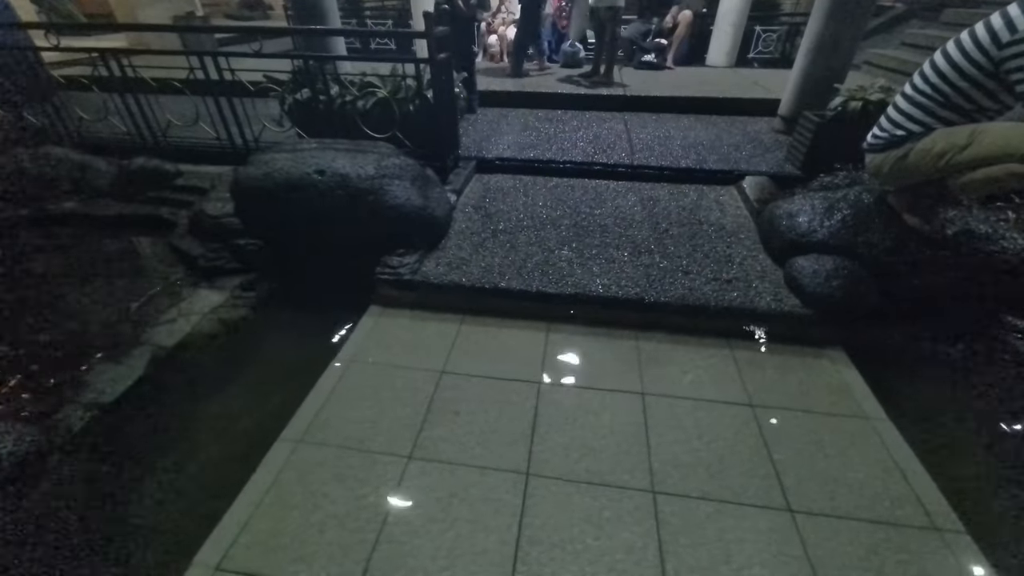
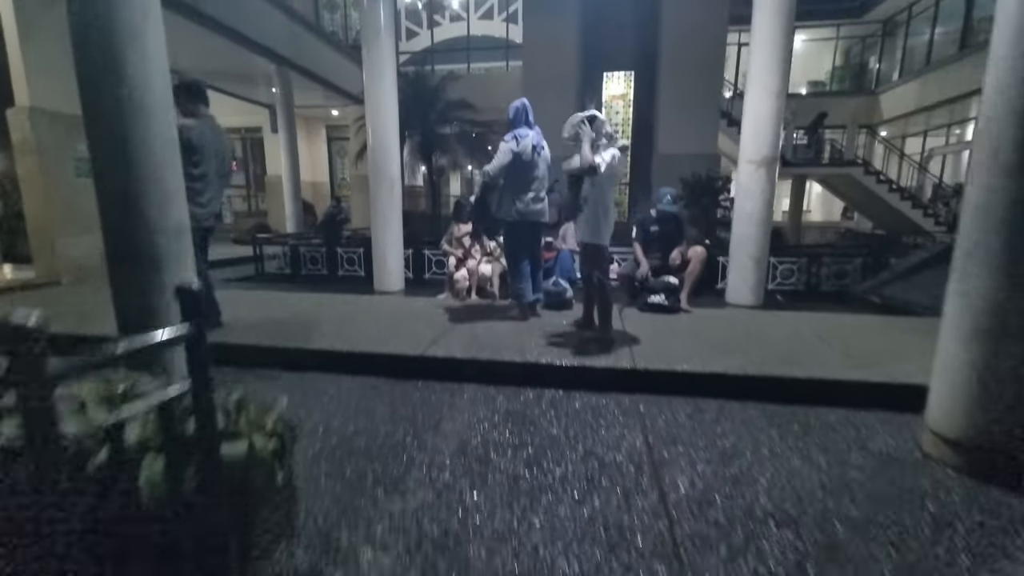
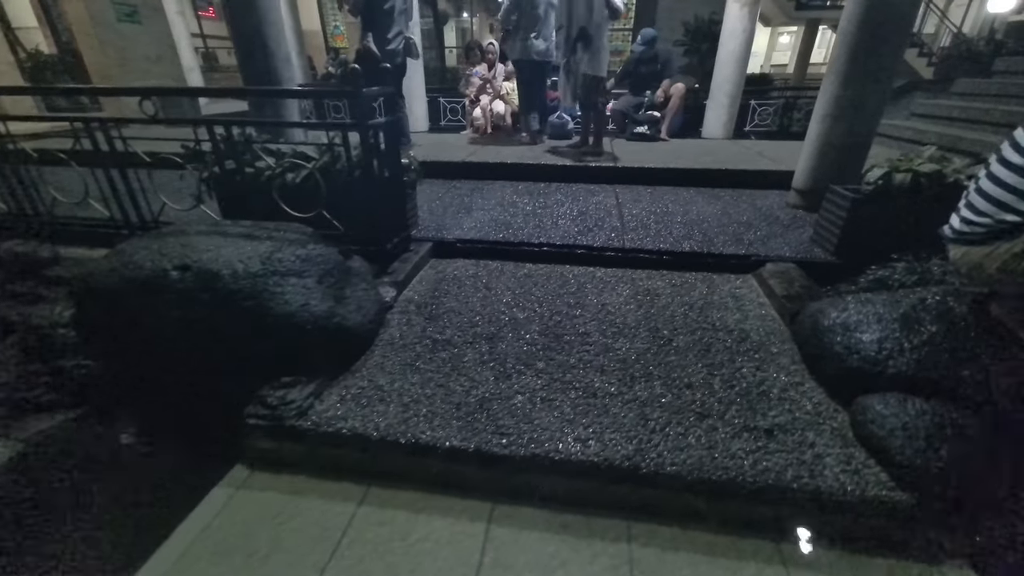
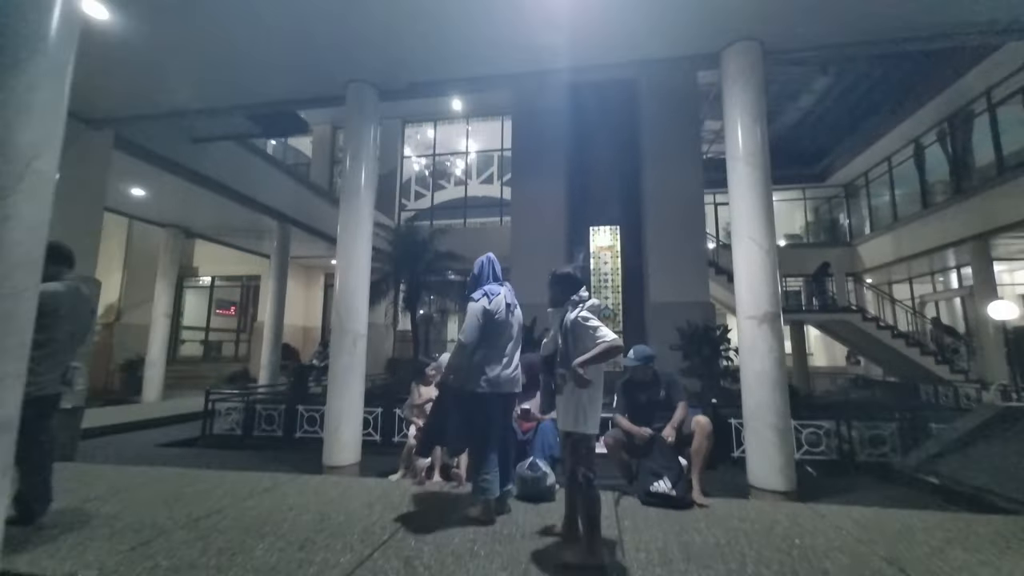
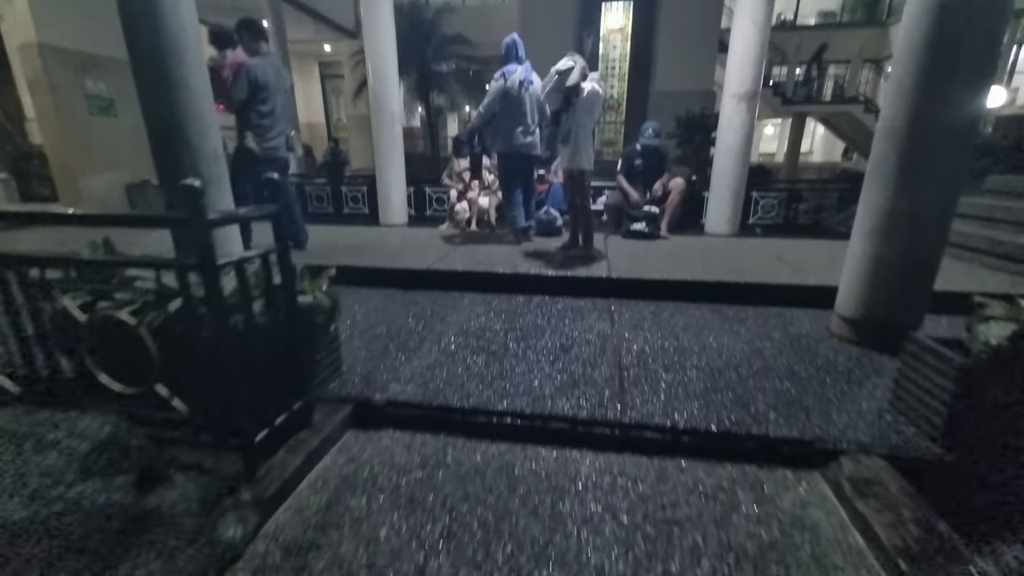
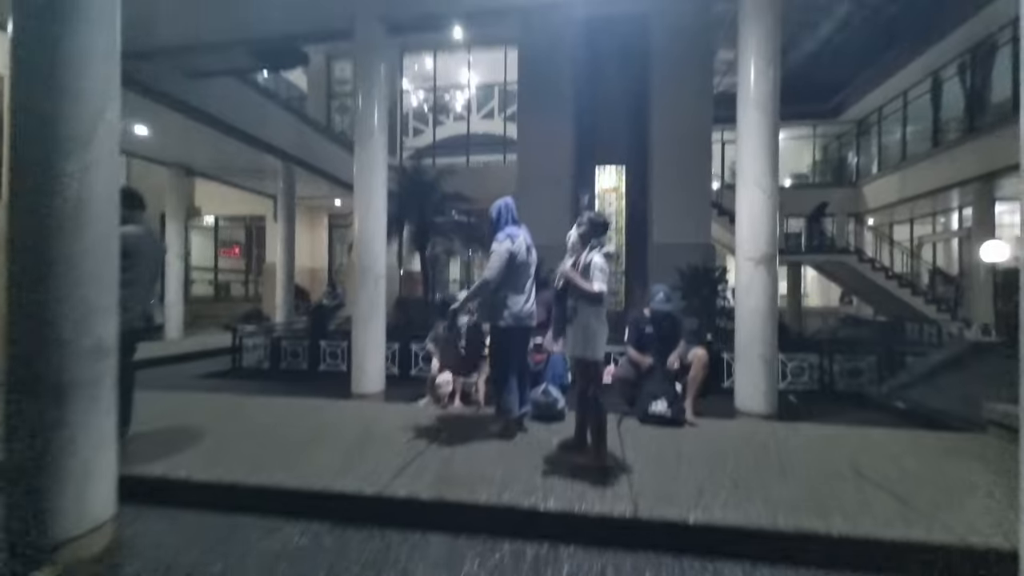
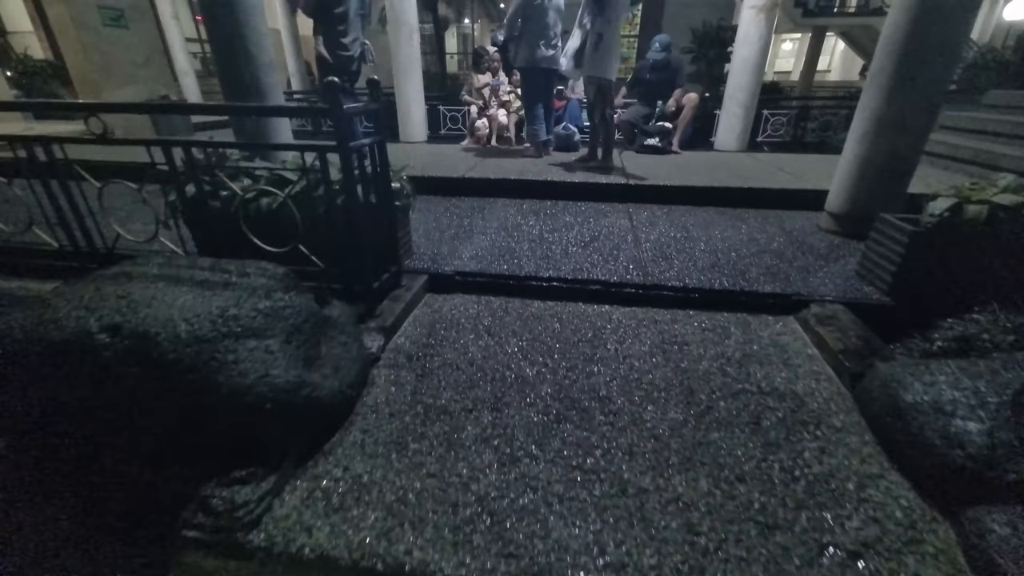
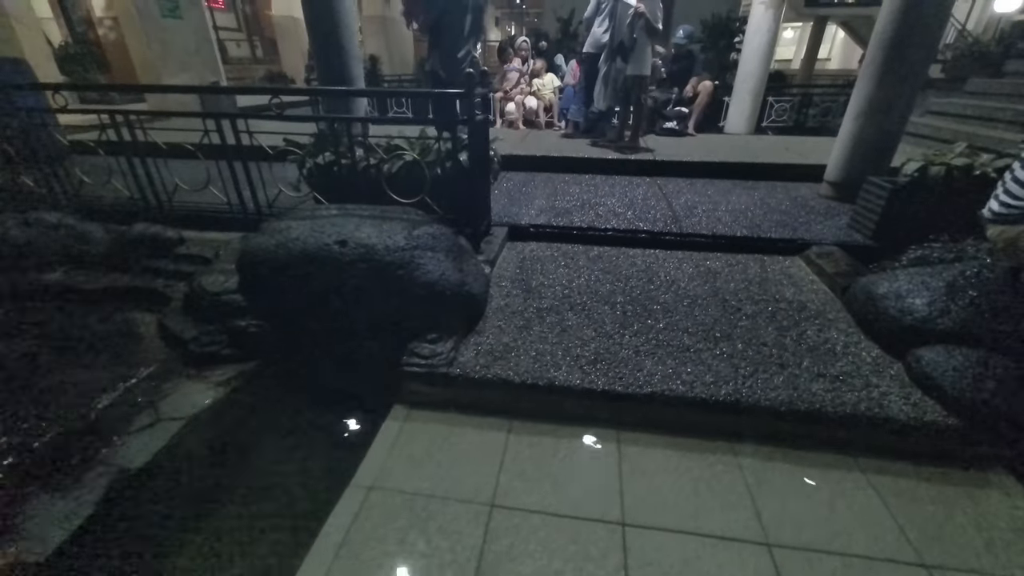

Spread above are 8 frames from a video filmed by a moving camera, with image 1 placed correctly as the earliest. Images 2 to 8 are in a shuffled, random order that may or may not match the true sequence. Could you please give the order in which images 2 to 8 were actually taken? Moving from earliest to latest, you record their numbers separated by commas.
8, 3, 7, 5, 2, 6, 4
